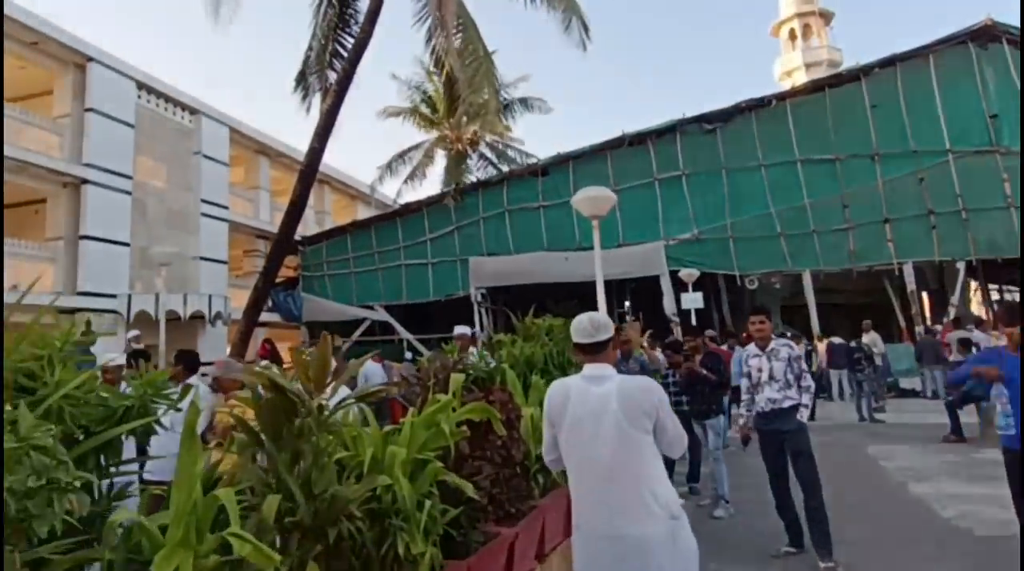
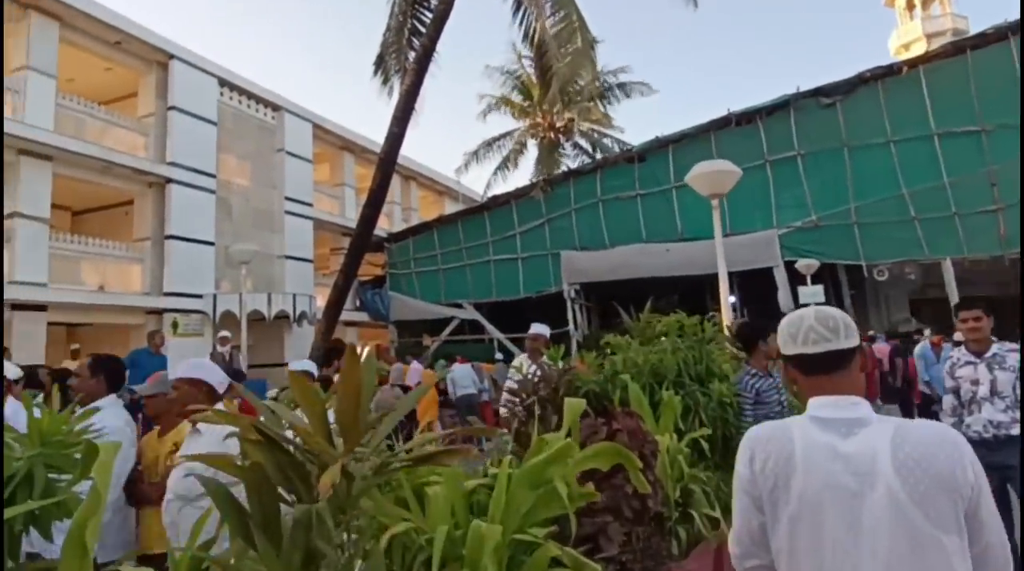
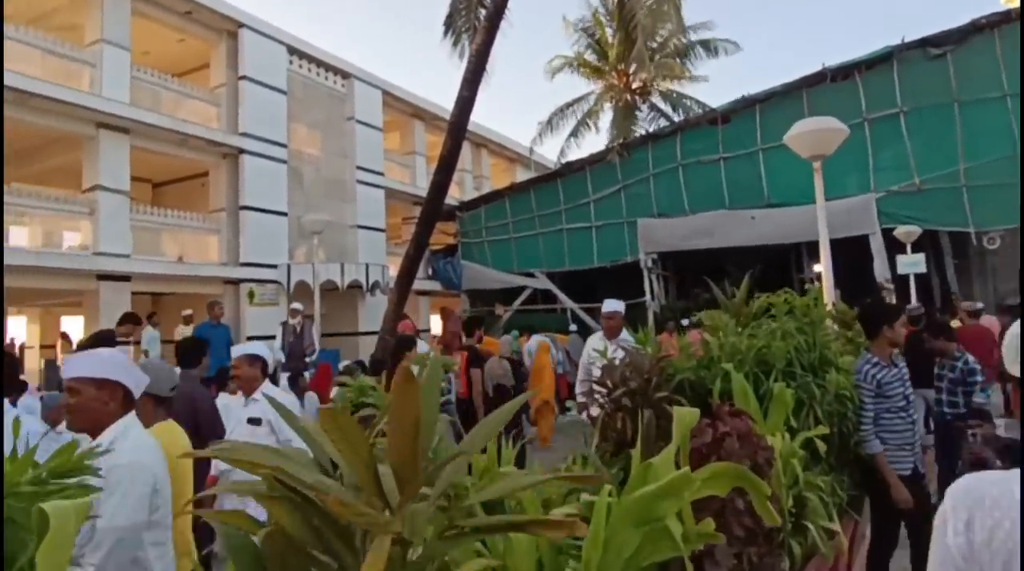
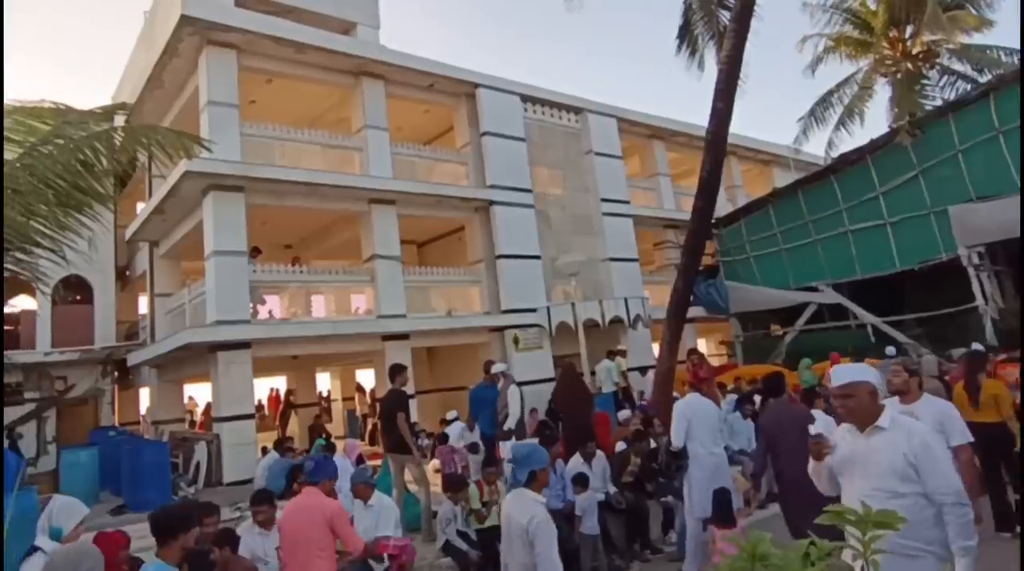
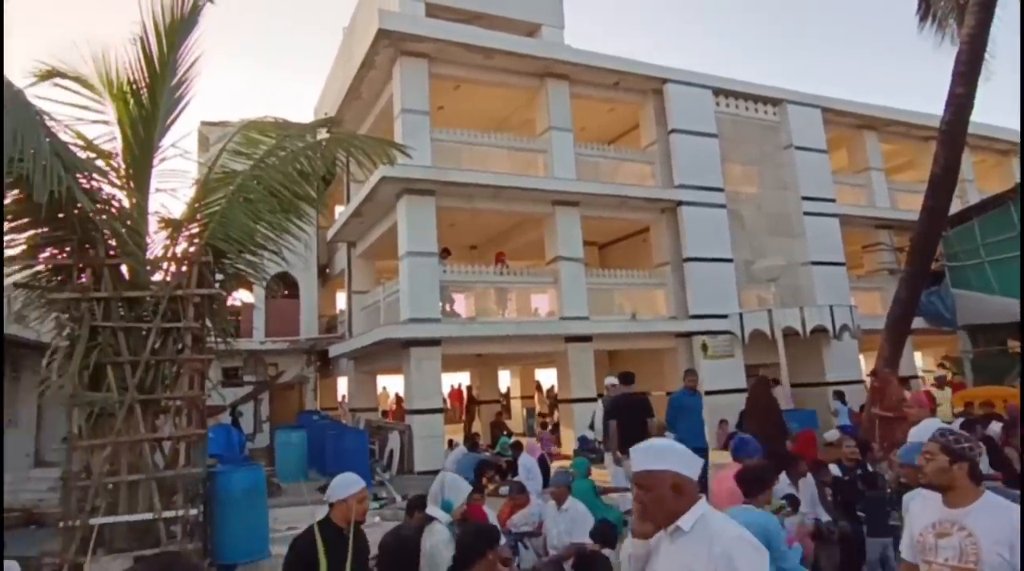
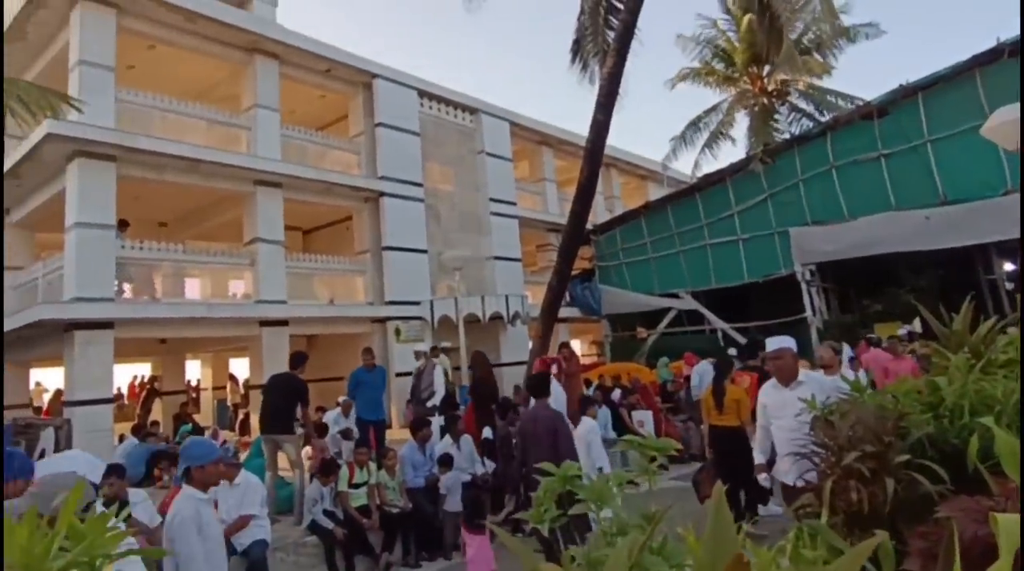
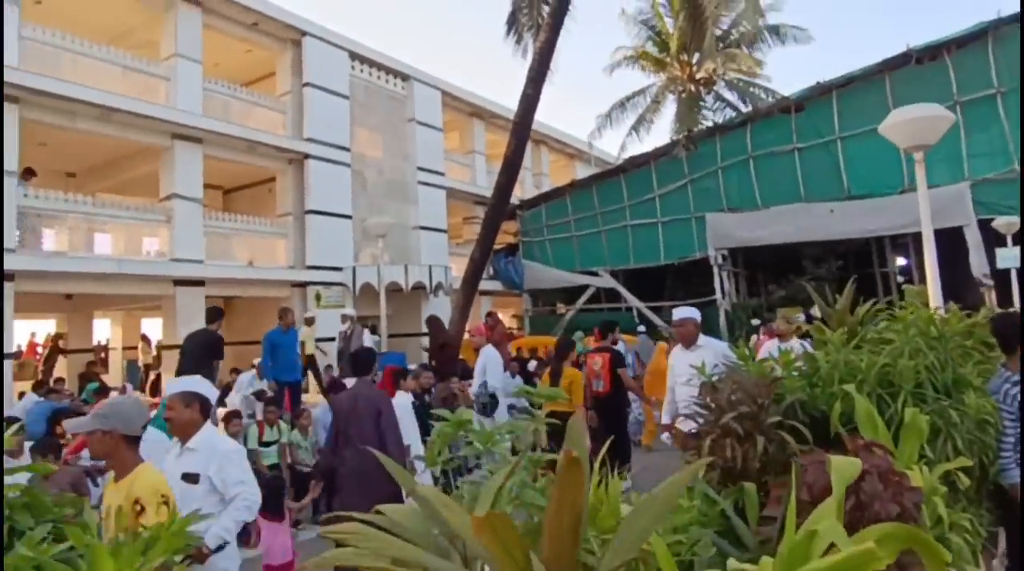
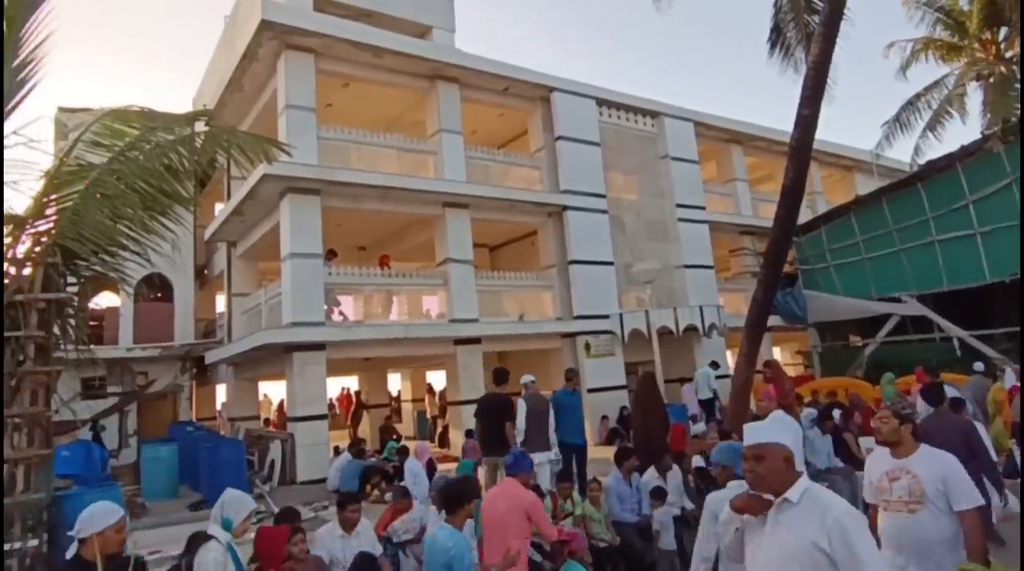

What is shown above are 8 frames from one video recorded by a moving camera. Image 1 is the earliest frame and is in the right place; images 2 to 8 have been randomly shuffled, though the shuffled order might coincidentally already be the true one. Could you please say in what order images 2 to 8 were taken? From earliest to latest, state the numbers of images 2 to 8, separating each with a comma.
2, 3, 7, 6, 4, 8, 5
